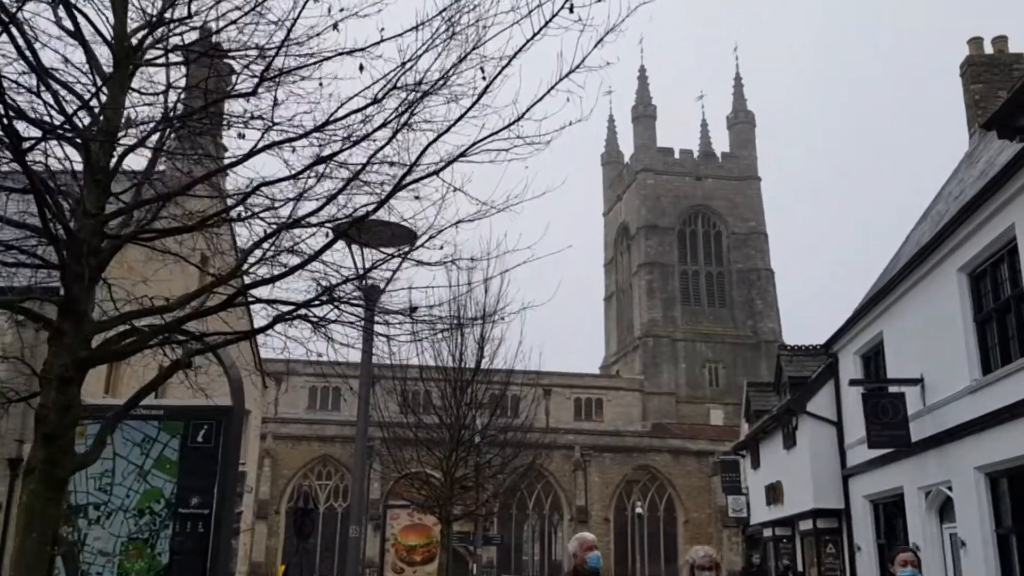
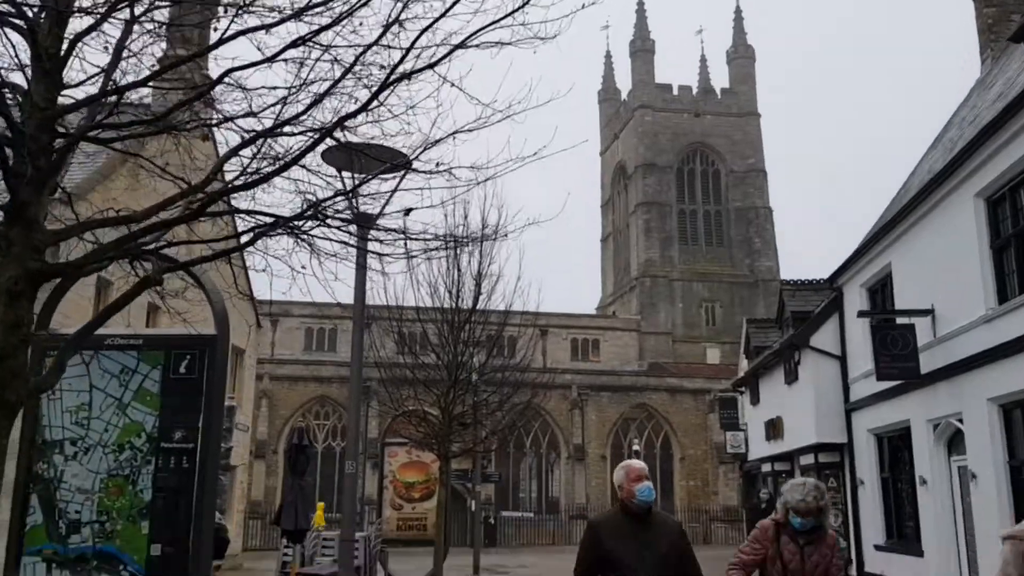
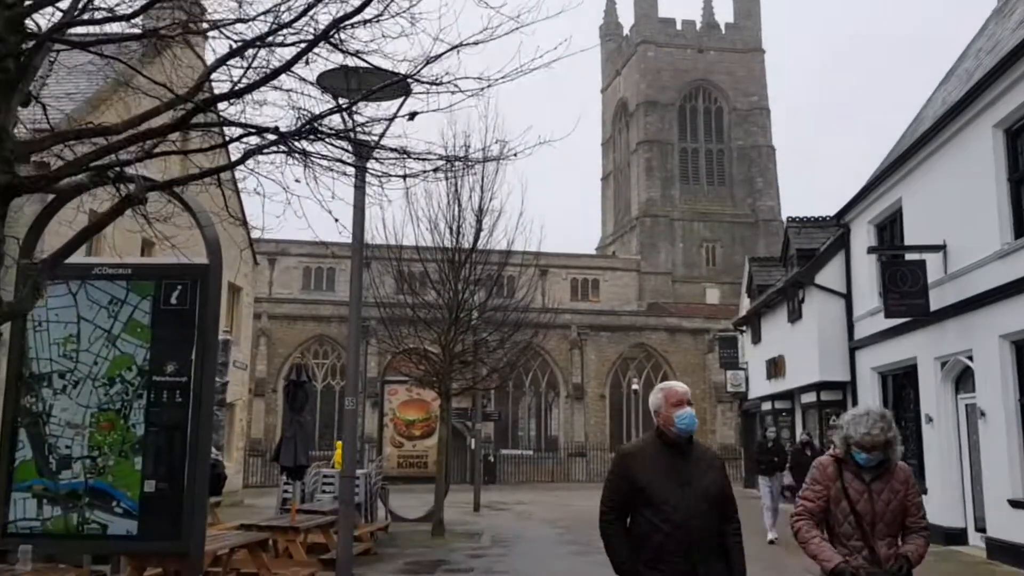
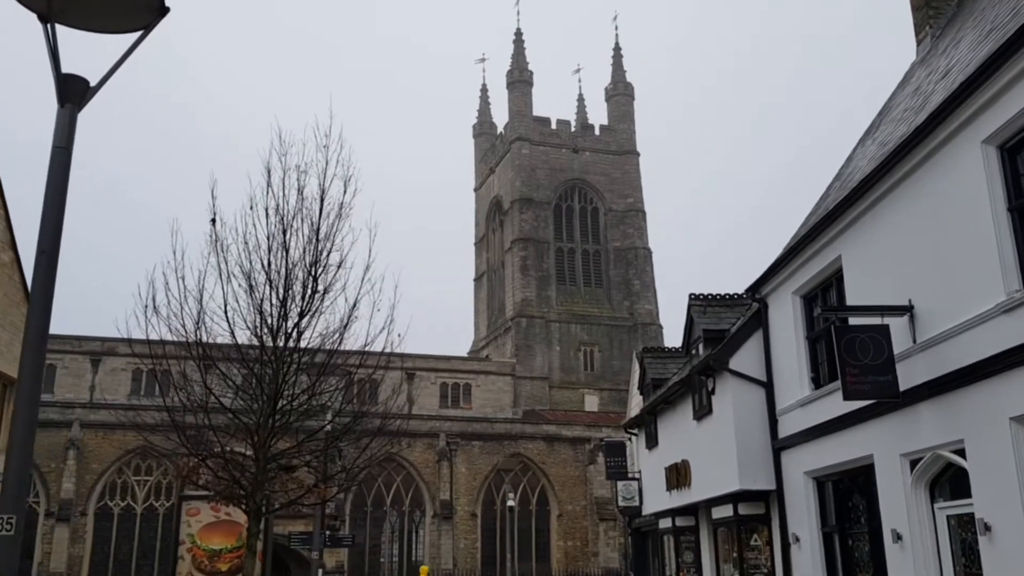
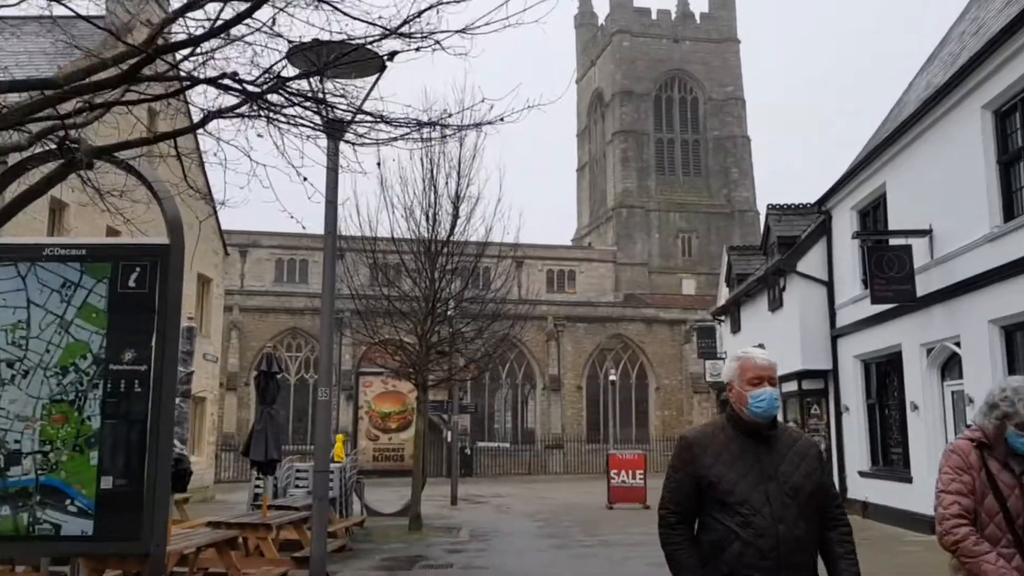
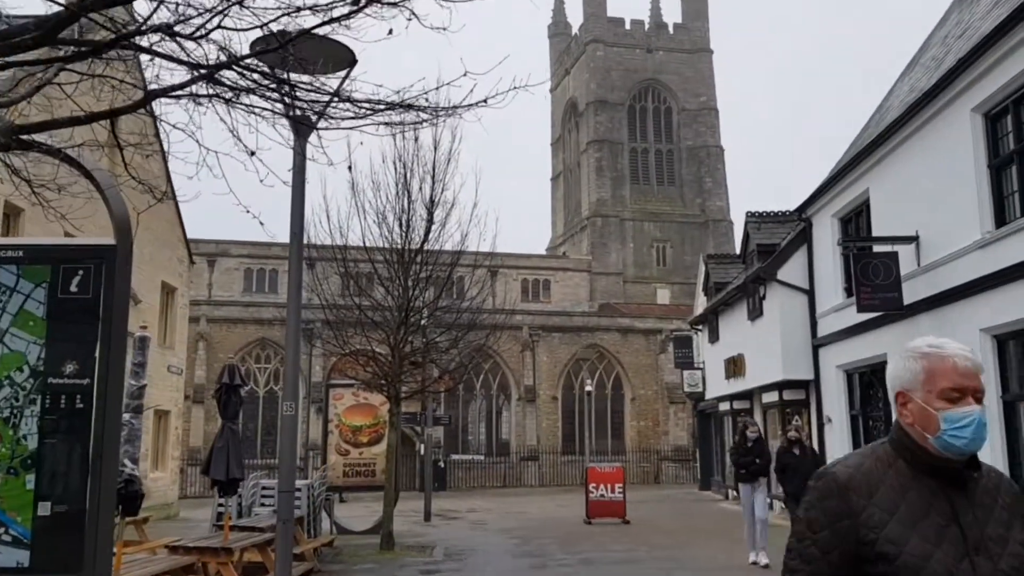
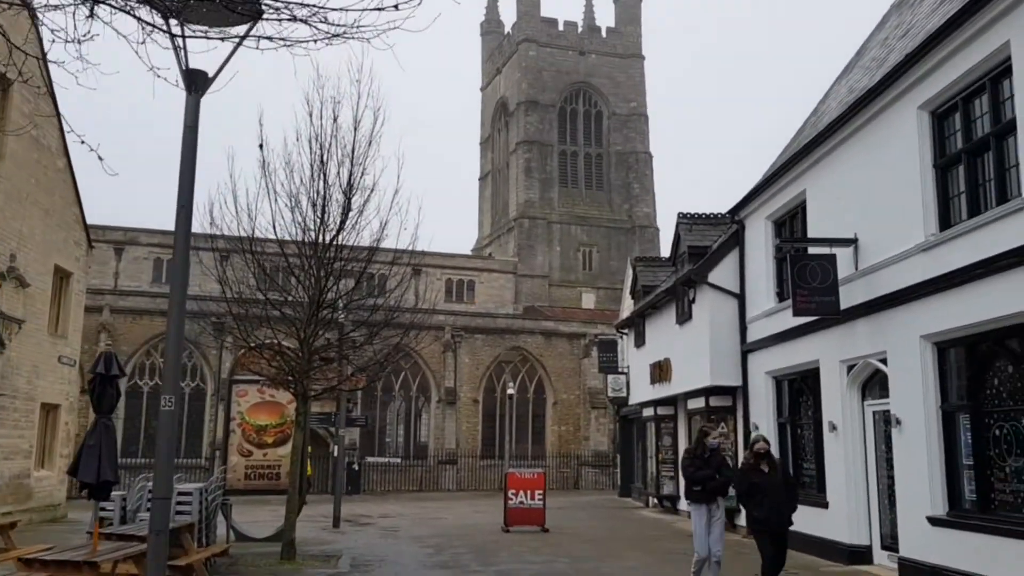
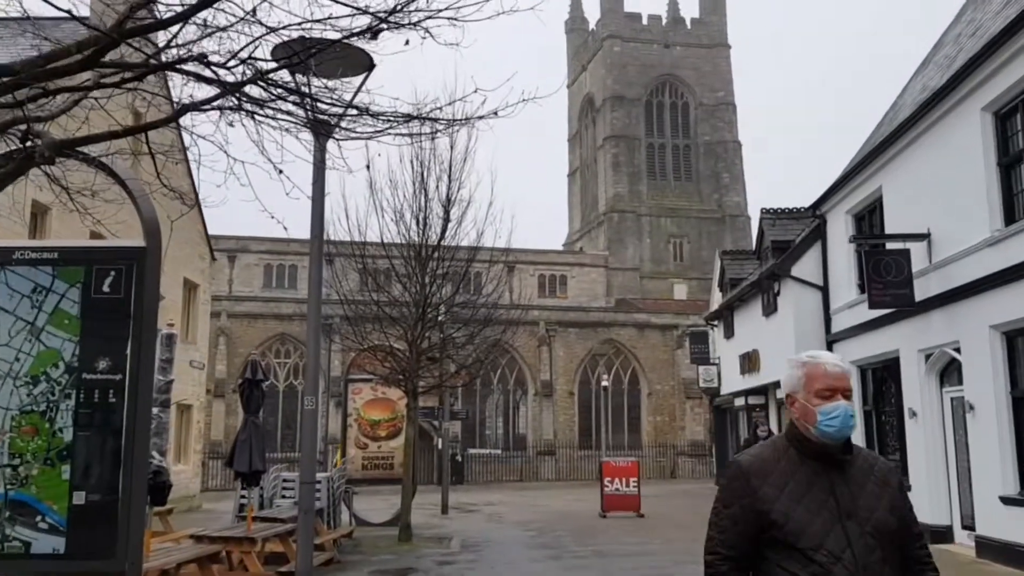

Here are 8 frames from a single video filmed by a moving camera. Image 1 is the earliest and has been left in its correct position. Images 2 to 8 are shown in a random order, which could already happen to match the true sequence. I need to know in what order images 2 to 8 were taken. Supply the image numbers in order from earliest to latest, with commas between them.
2, 3, 5, 8, 6, 7, 4
